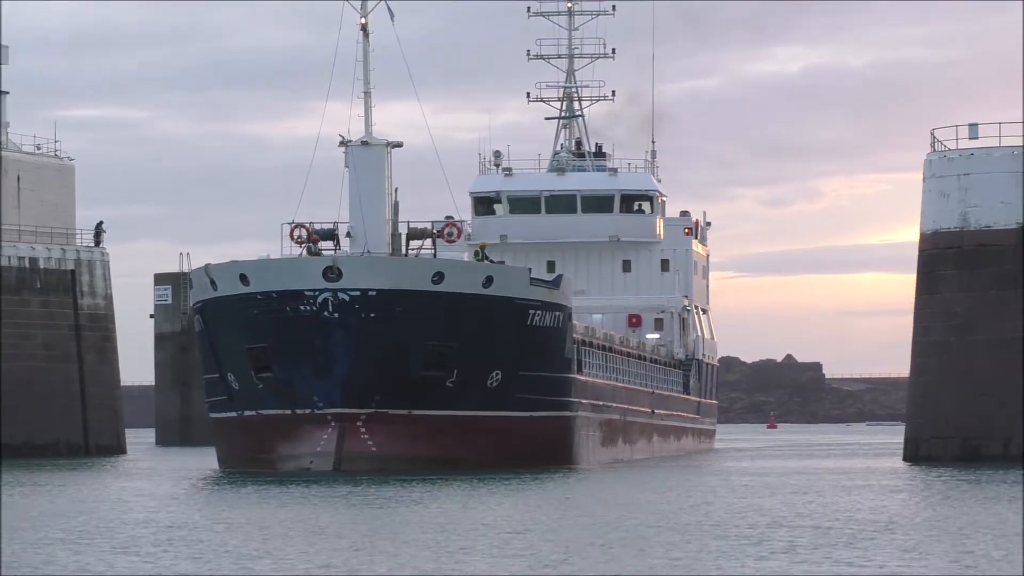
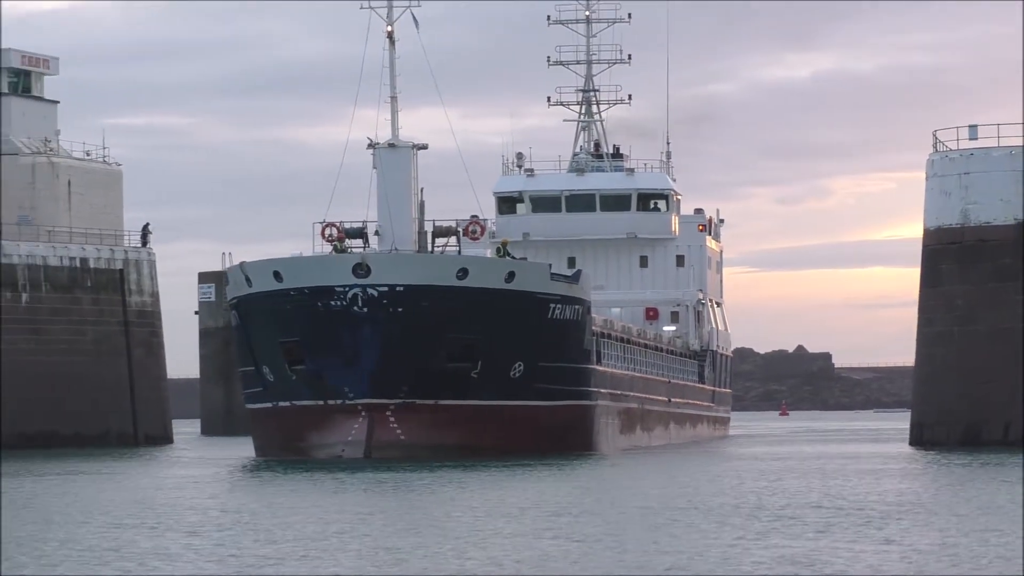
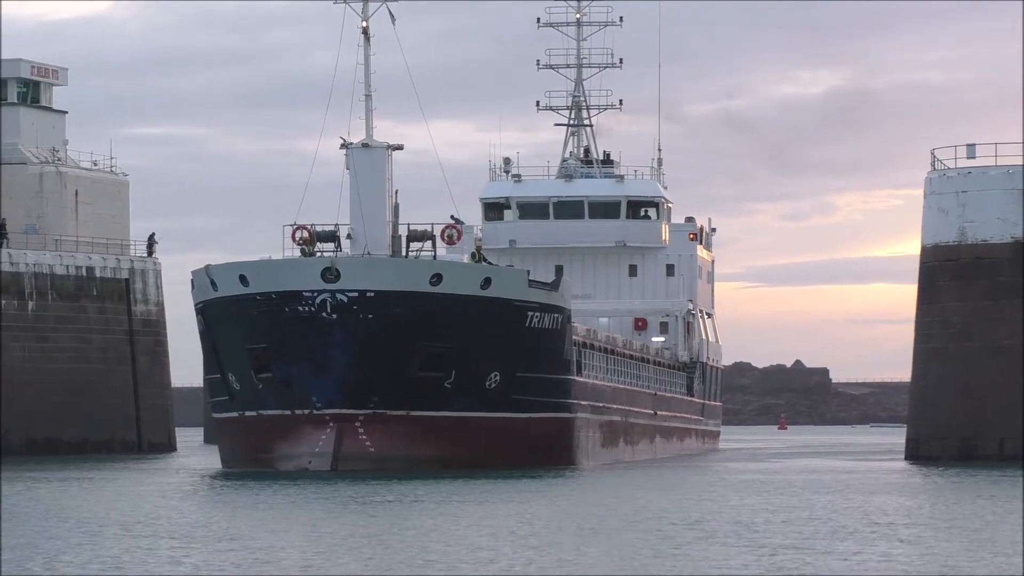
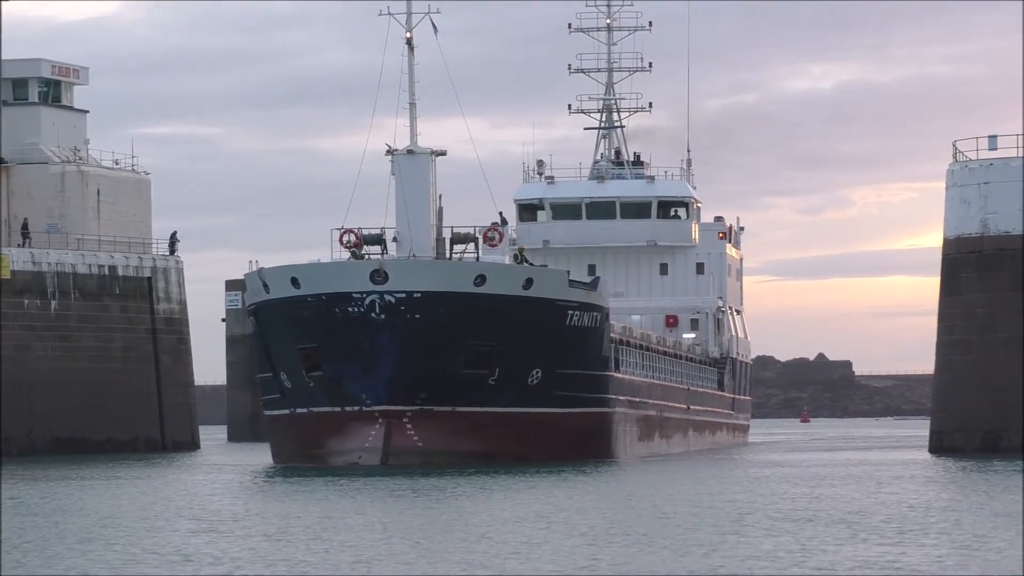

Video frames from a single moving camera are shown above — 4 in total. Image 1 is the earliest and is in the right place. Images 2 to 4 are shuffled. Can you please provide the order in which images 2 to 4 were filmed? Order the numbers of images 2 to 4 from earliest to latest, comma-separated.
2, 4, 3
